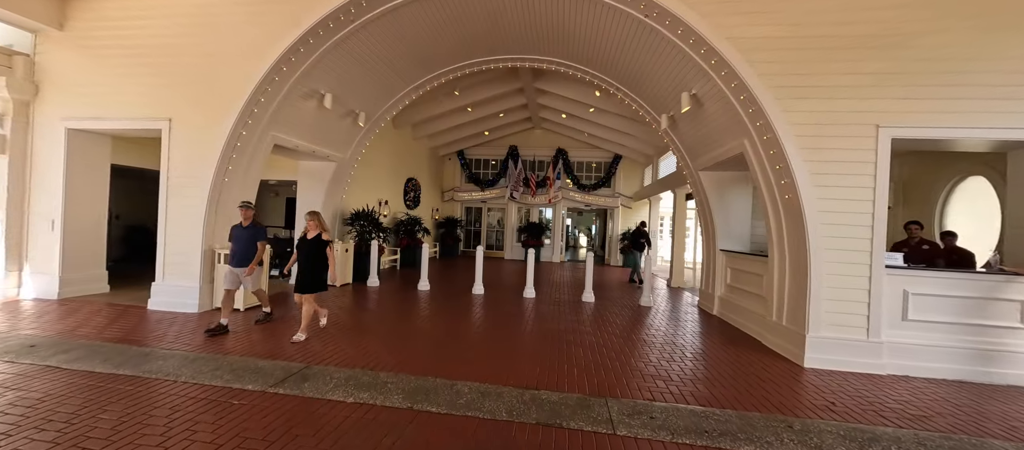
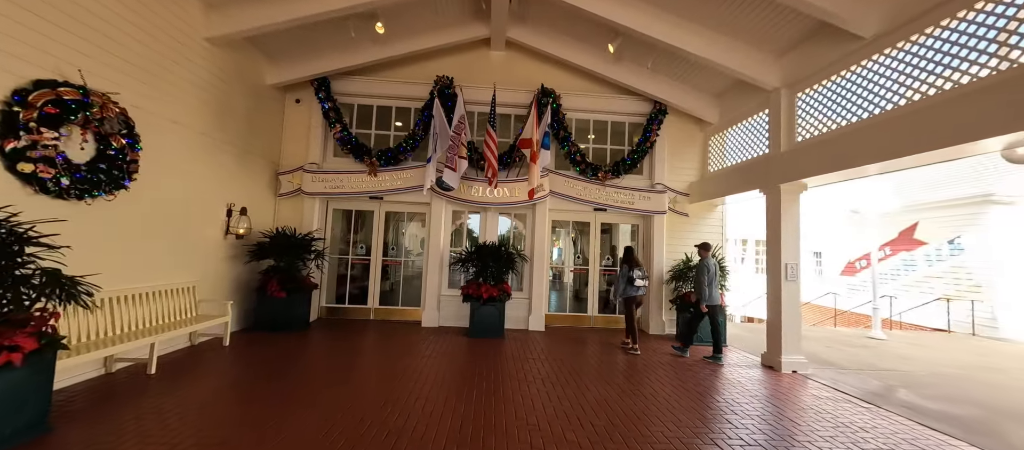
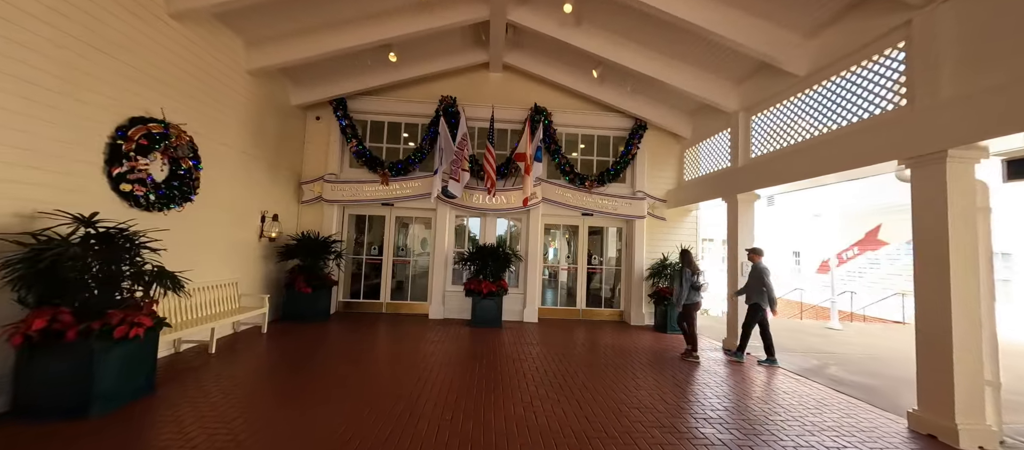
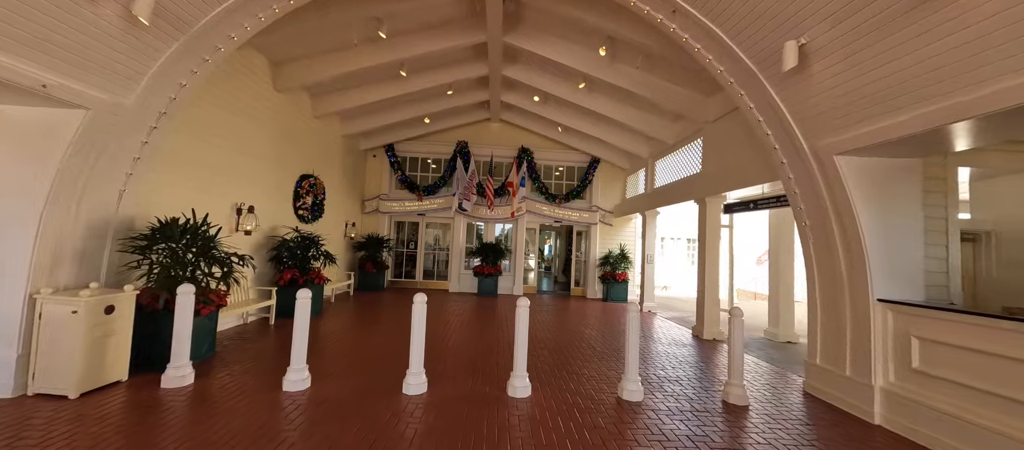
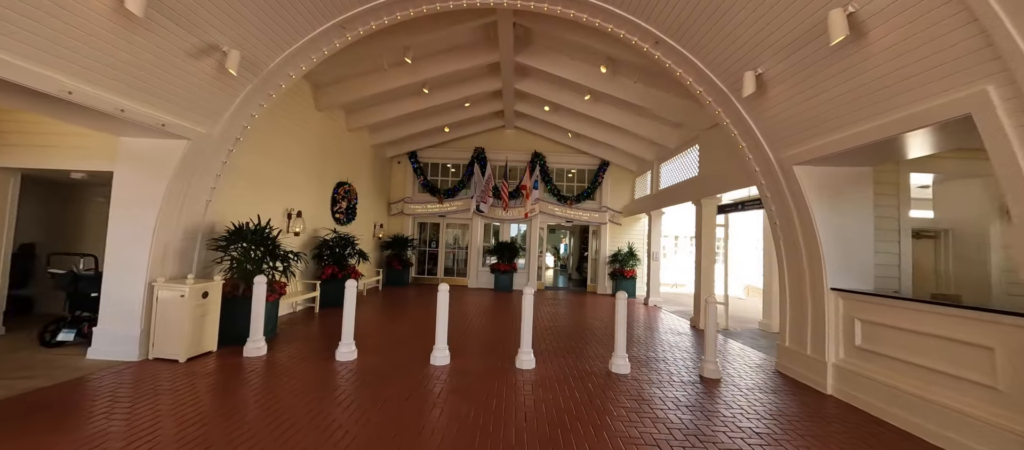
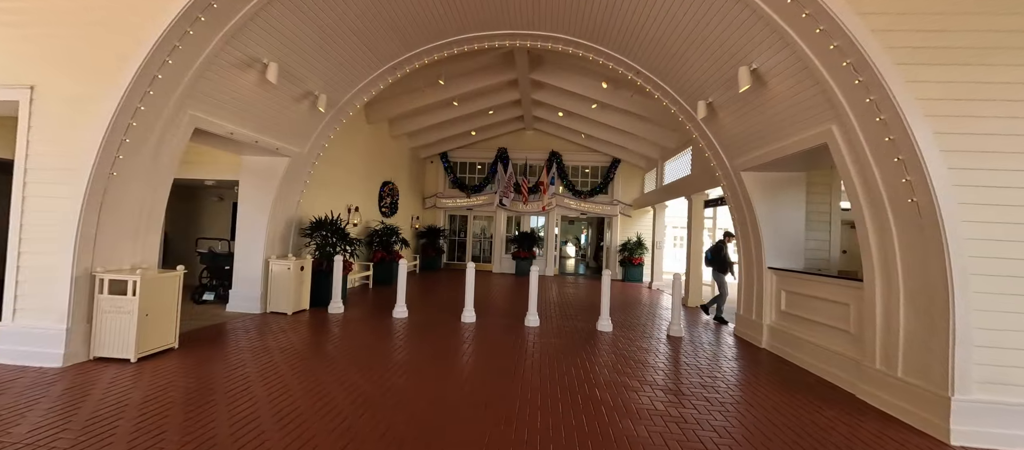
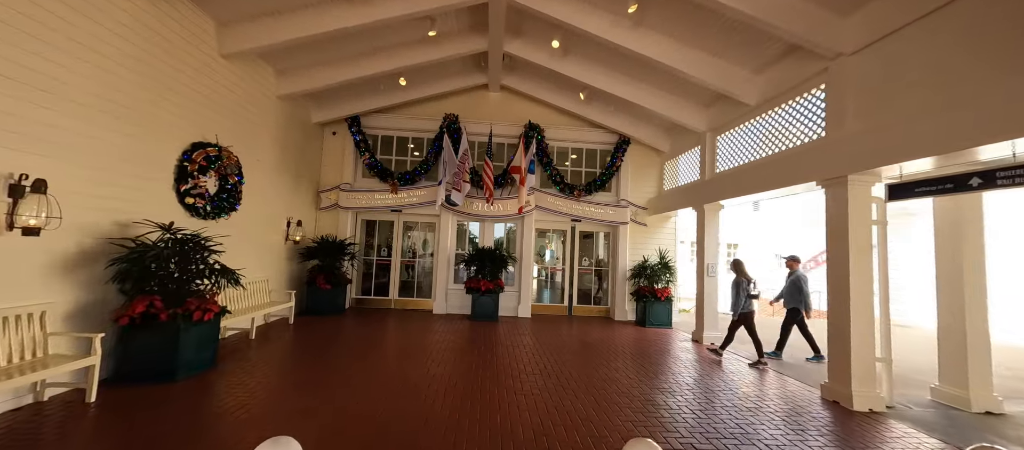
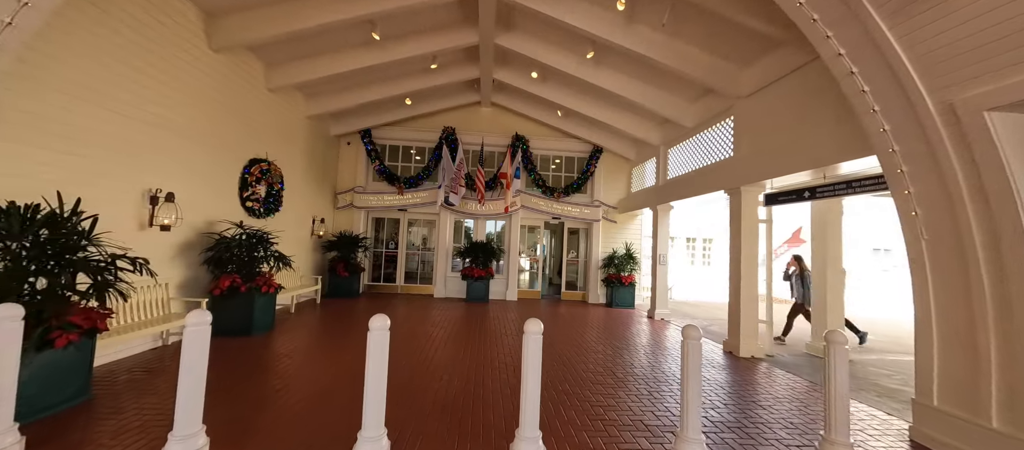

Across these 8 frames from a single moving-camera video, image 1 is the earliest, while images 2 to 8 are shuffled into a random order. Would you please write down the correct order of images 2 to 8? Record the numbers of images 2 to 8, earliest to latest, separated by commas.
6, 5, 4, 8, 7, 3, 2
